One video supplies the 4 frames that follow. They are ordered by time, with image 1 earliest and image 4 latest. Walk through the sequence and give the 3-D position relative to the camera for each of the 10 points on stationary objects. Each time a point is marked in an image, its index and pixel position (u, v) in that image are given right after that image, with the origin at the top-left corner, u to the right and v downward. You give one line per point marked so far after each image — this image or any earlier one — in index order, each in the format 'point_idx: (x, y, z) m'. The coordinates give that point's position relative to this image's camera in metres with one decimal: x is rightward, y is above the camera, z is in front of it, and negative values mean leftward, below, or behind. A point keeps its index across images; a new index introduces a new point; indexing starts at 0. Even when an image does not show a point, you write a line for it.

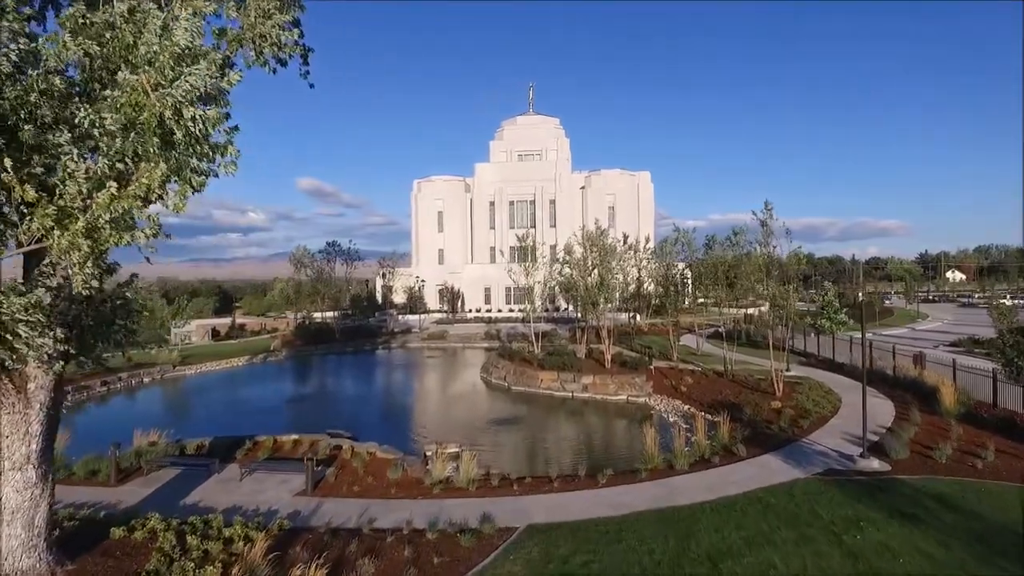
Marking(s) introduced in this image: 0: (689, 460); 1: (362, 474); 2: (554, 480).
0: (+3.3, -3.2, +11.4) m
1: (-2.6, -3.3, +10.9) m
2: (+0.7, -3.3, +10.5) m
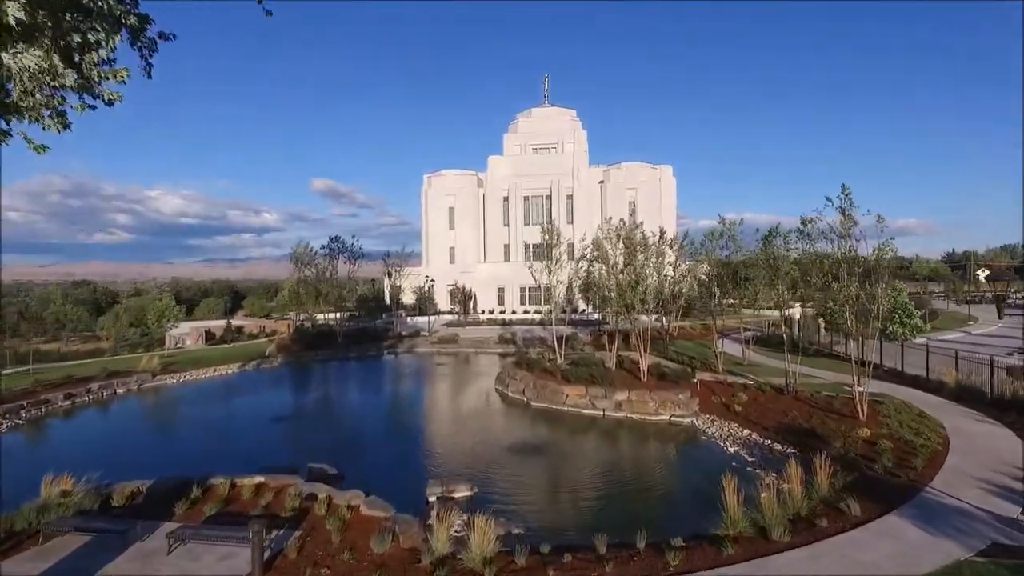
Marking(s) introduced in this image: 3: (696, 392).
0: (+3.7, -3.2, +8.3) m
1: (-2.2, -3.3, +7.9) m
2: (+1.1, -3.3, +7.4) m
3: (+5.4, -3.0, +18.2) m
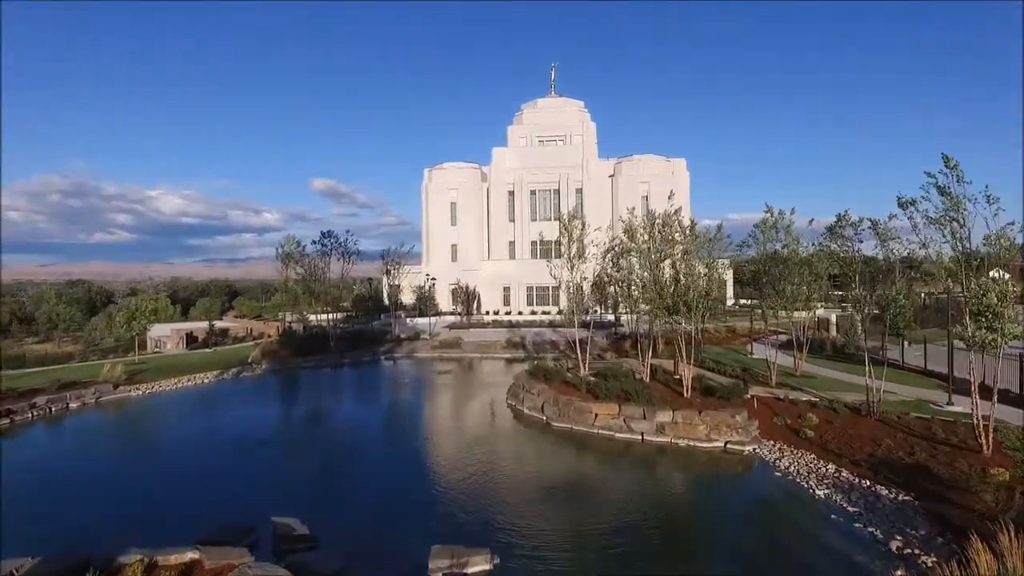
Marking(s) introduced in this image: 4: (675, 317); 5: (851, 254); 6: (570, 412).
0: (+4.1, -3.1, +5.2) m
1: (-1.8, -3.2, +4.8) m
2: (+1.6, -3.2, +4.3) m
3: (+5.9, -3.0, +15.1) m
4: (+5.0, -0.8, +19.4) m
5: (+9.4, +0.9, +17.3) m
6: (+1.6, -3.3, +16.6) m
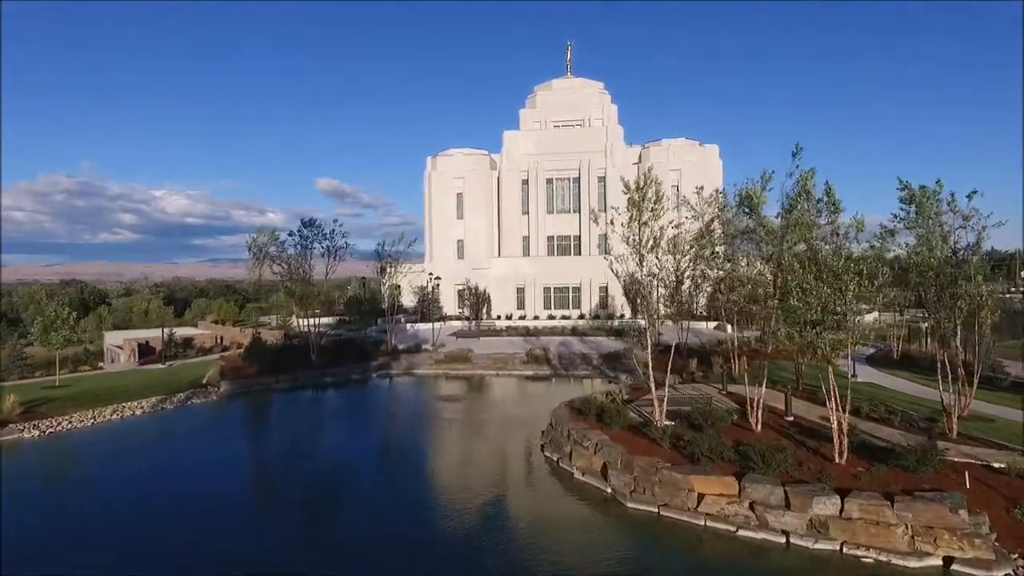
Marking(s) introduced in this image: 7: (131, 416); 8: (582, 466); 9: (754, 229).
0: (+4.9, -3.2, -0.7) m
1: (-1.0, -3.3, -1.1) m
2: (+2.4, -3.3, -1.6) m
3: (+6.7, -3.0, +9.2) m
4: (+5.9, -0.9, +13.4) m
5: (+10.3, +0.8, +11.4) m
6: (+2.4, -3.4, +10.7) m
7: (-11.7, -3.9, +19.4) m
8: (+1.4, -3.5, +12.5) m
9: (+5.1, +1.1, +14.7) m
